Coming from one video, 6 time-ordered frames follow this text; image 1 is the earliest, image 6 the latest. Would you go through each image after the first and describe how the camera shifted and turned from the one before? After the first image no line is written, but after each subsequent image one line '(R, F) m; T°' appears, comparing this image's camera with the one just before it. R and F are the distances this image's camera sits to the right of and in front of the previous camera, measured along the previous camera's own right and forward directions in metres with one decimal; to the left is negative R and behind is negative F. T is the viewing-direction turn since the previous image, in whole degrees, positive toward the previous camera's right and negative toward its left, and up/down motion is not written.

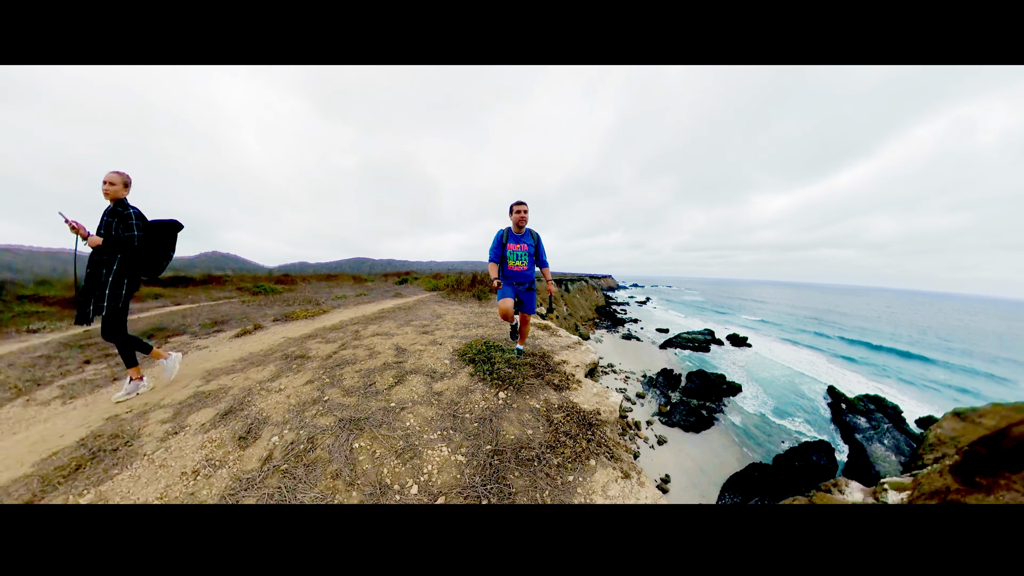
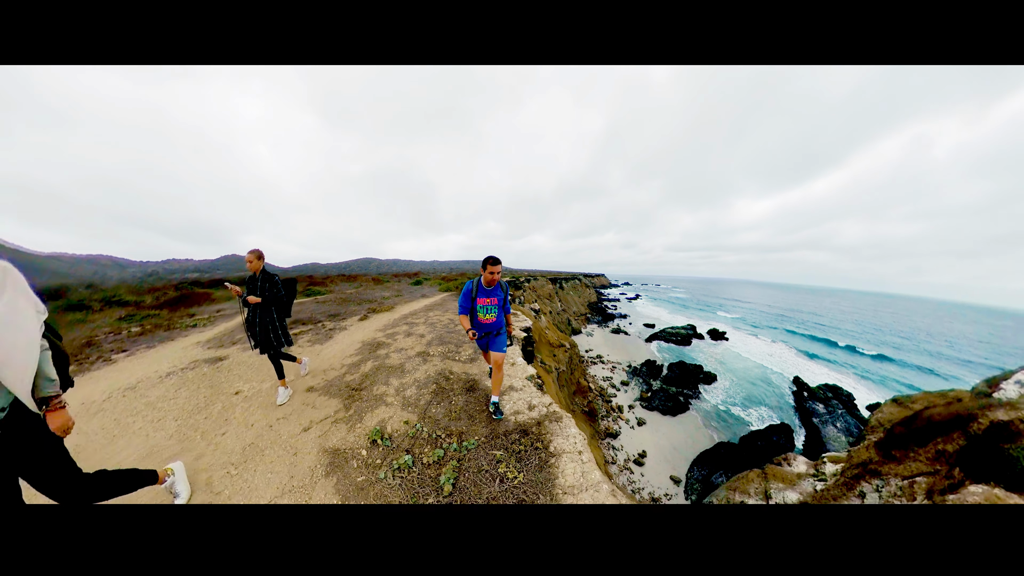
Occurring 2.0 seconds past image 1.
(+0.2, -1.4) m; 0°
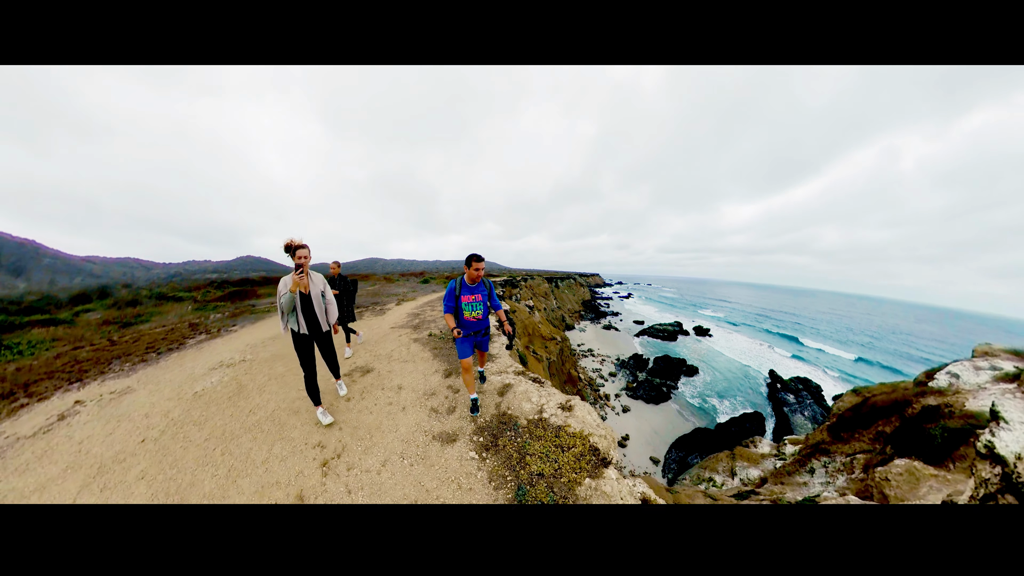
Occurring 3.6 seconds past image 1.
(+0.3, -1.3) m; 0°
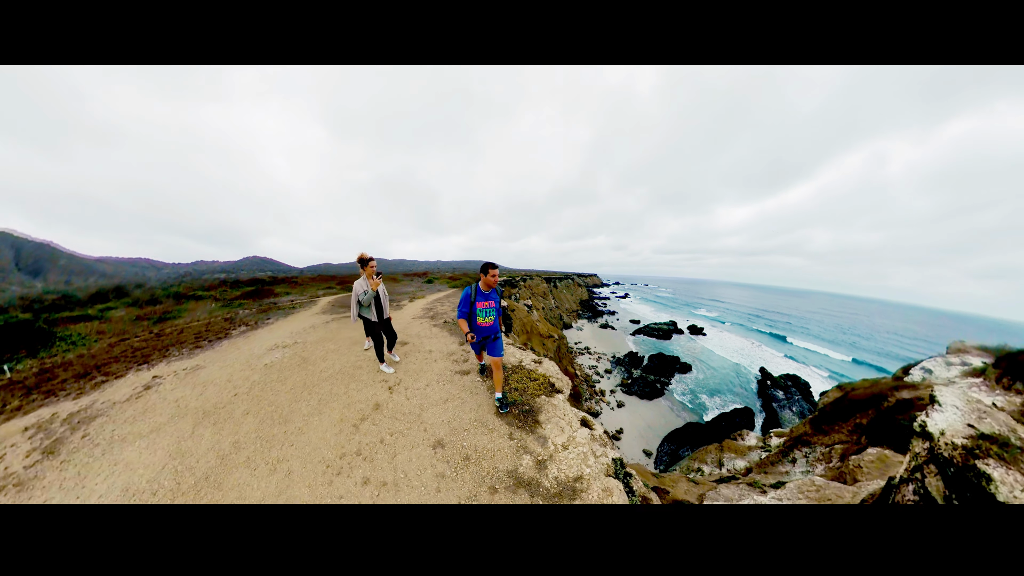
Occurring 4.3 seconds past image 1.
(+0.1, -0.6) m; 0°
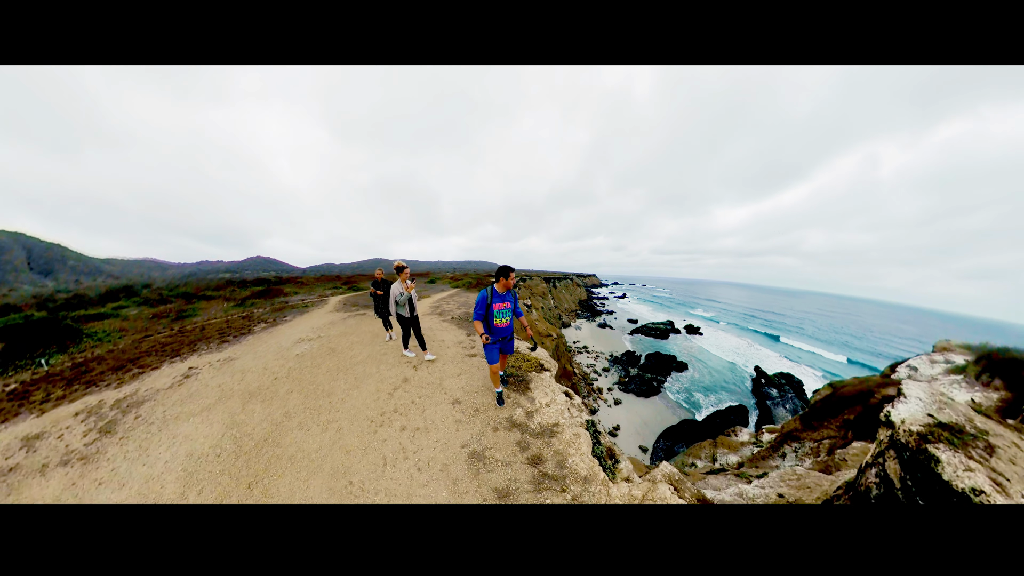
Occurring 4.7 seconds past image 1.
(0.0, -0.4) m; 0°
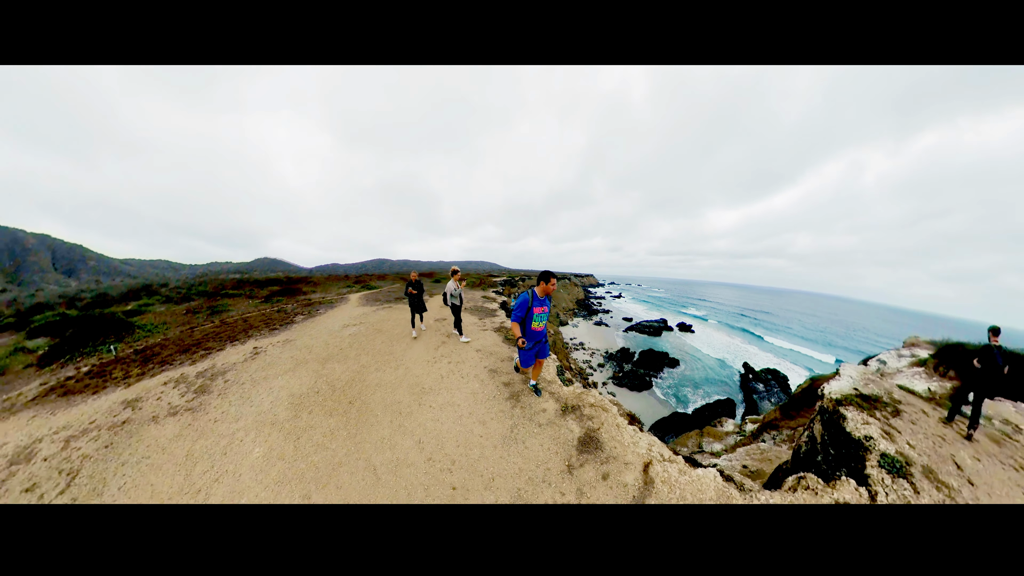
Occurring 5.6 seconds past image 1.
(0.0, -0.9) m; 0°
